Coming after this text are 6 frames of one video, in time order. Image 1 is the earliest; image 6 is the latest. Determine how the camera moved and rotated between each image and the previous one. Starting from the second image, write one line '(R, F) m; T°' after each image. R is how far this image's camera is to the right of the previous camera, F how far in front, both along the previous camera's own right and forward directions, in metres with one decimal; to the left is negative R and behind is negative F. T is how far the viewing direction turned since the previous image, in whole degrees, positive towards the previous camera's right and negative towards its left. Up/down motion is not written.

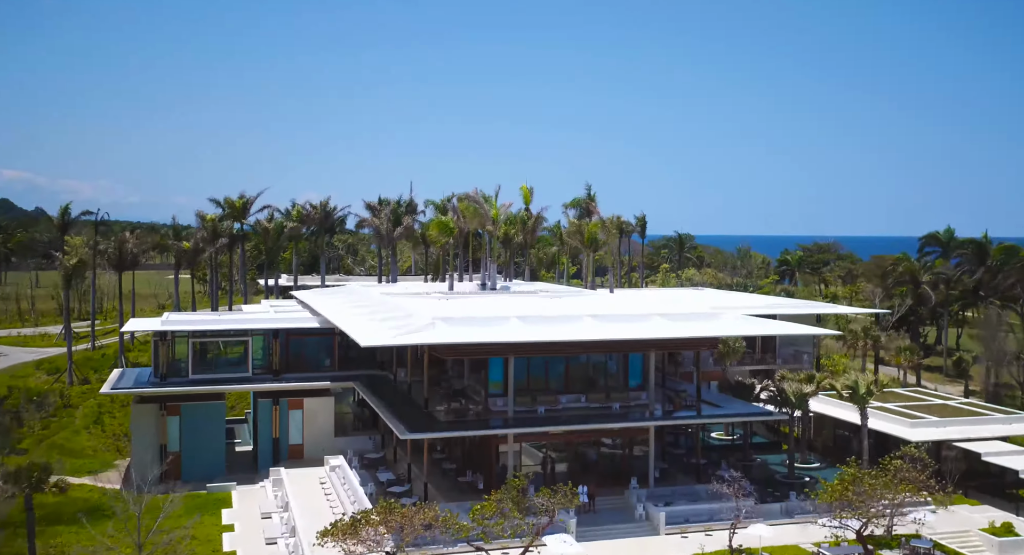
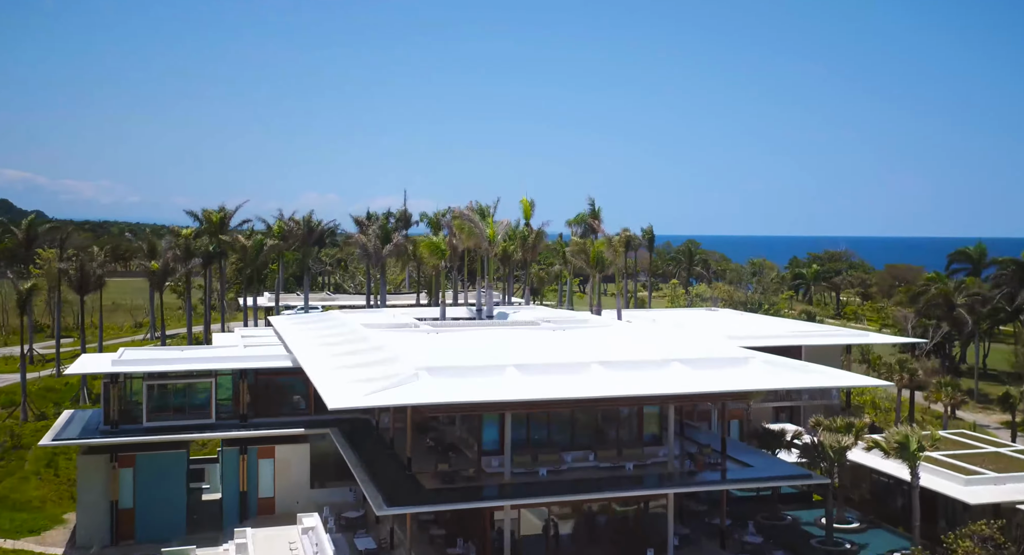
(+0.1, +4.4) m; 0°
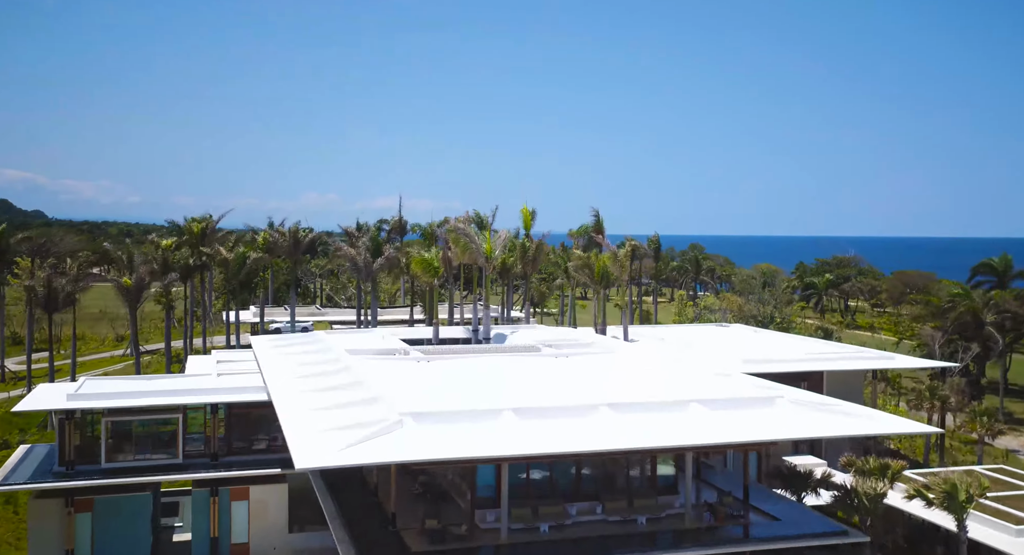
(+0.1, +3.2) m; 0°
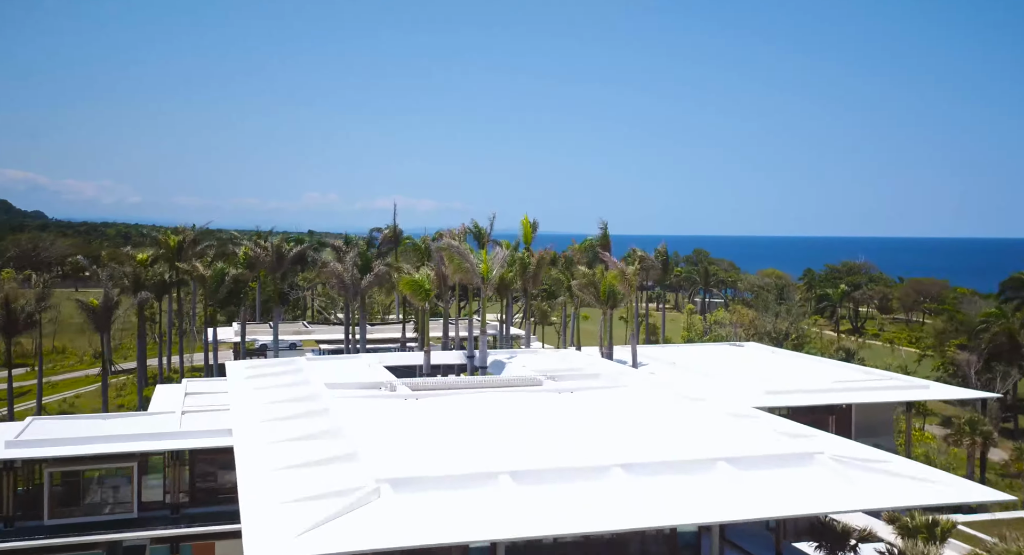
(+0.1, +3.5) m; 0°
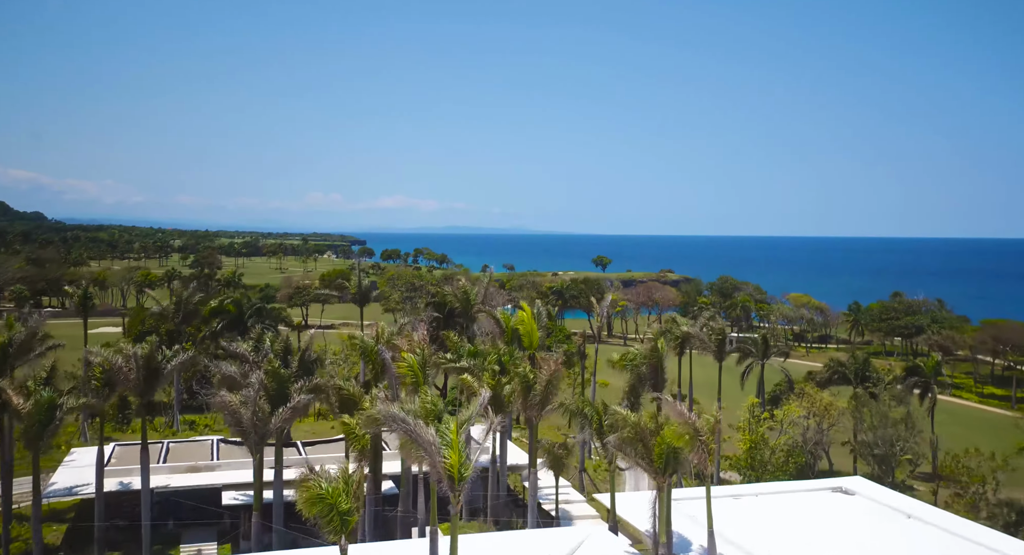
(+0.2, +16.7) m; 0°
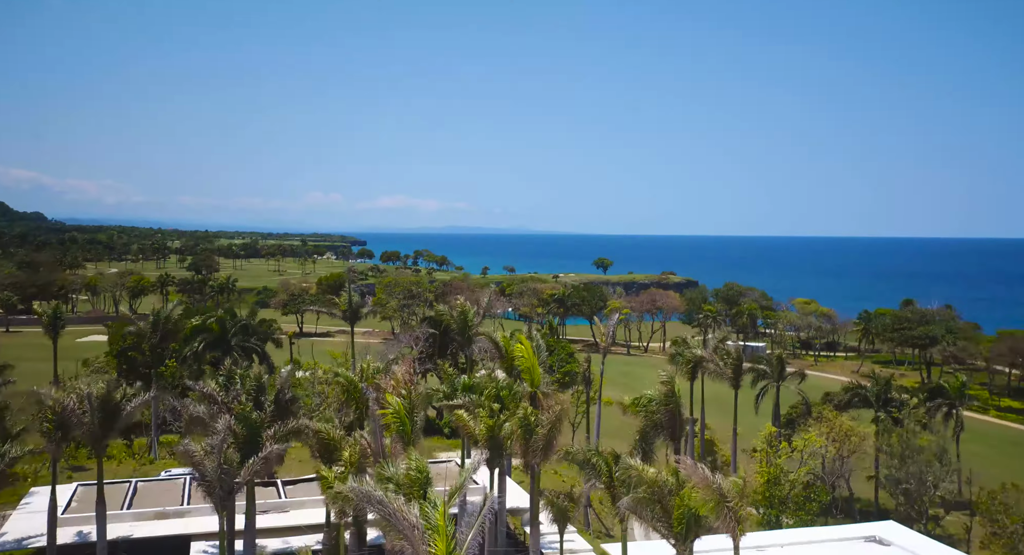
(0.0, +3.2) m; 0°
